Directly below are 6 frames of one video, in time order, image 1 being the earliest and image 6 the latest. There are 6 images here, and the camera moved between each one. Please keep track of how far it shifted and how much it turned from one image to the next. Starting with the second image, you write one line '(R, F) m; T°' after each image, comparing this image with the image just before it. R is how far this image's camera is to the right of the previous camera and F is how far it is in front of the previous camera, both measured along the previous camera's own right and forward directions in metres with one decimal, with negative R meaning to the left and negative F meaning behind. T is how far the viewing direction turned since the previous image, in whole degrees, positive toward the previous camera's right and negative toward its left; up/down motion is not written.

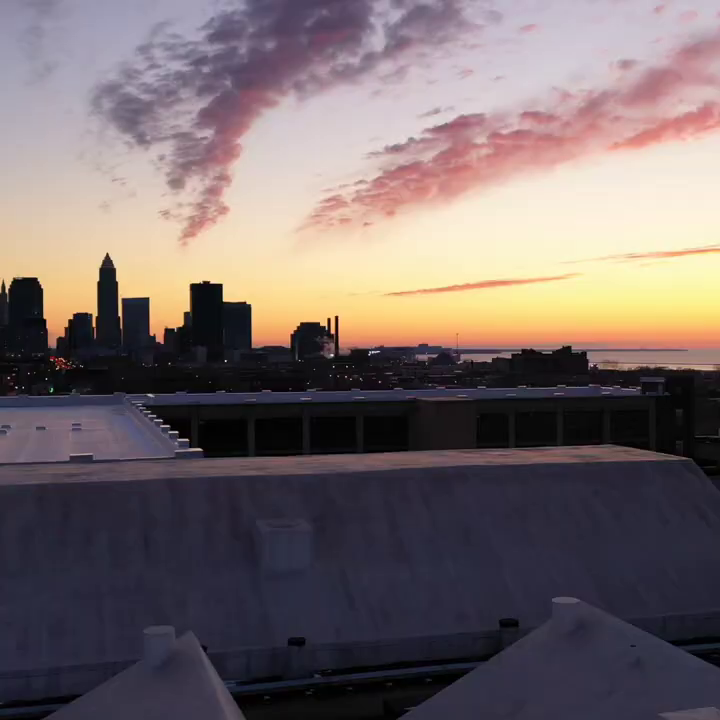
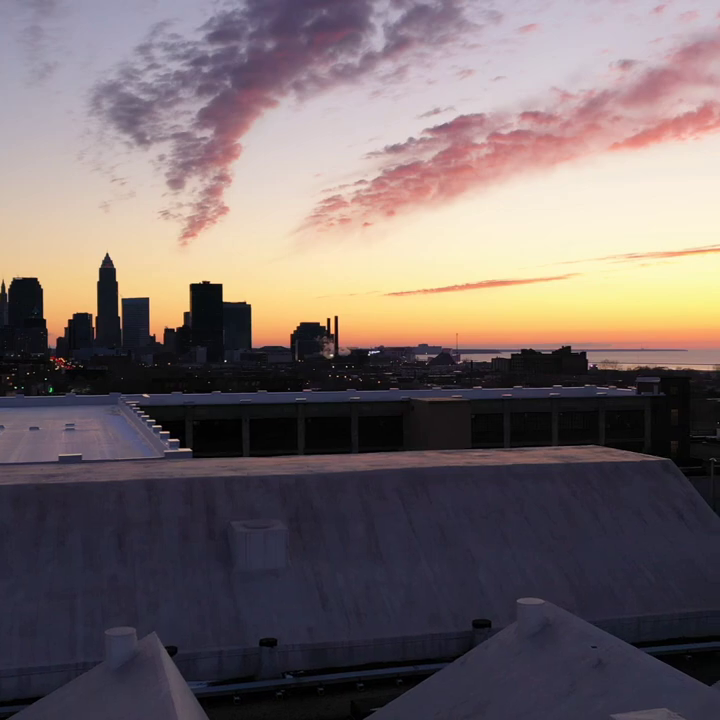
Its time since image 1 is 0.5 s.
(+0.6, 0.0) m; 0°
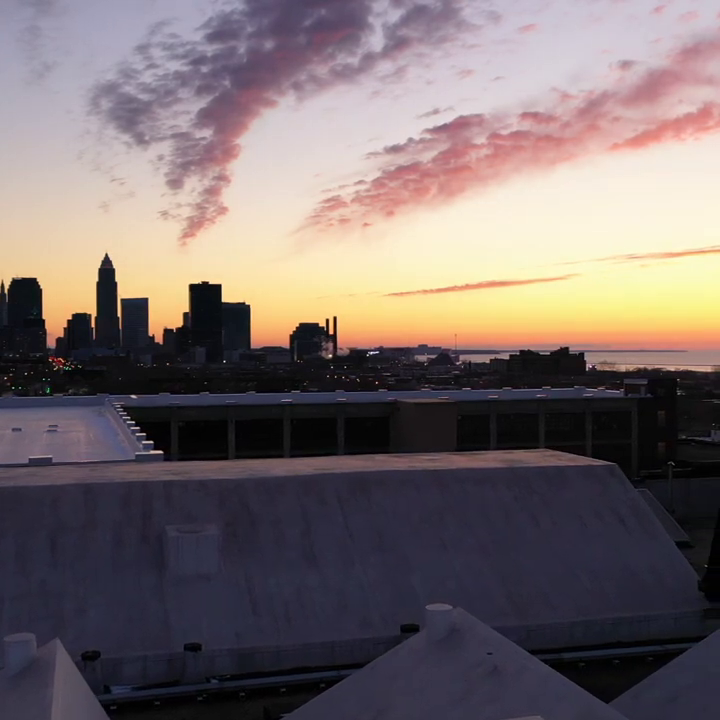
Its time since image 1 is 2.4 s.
(+1.7, -0.1) m; 0°
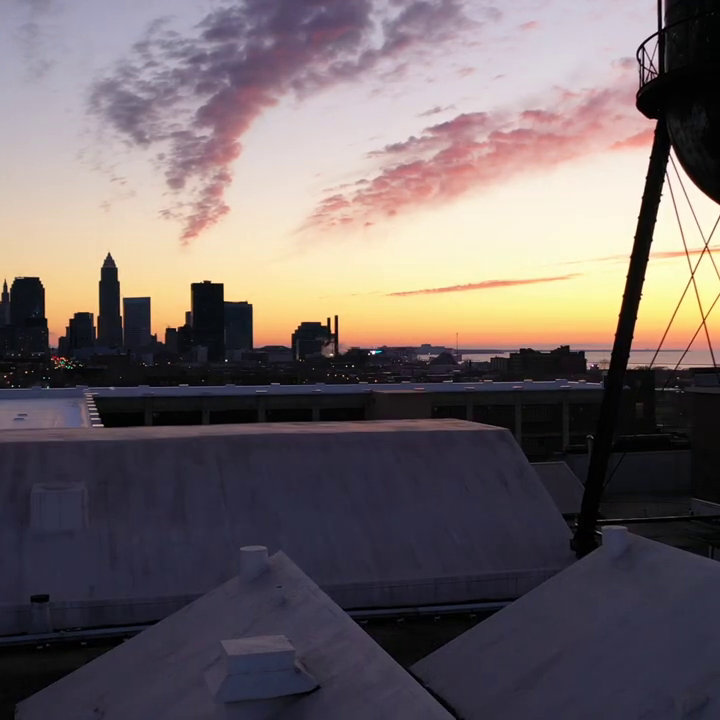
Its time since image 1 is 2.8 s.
(+1.6, +4.8) m; 0°
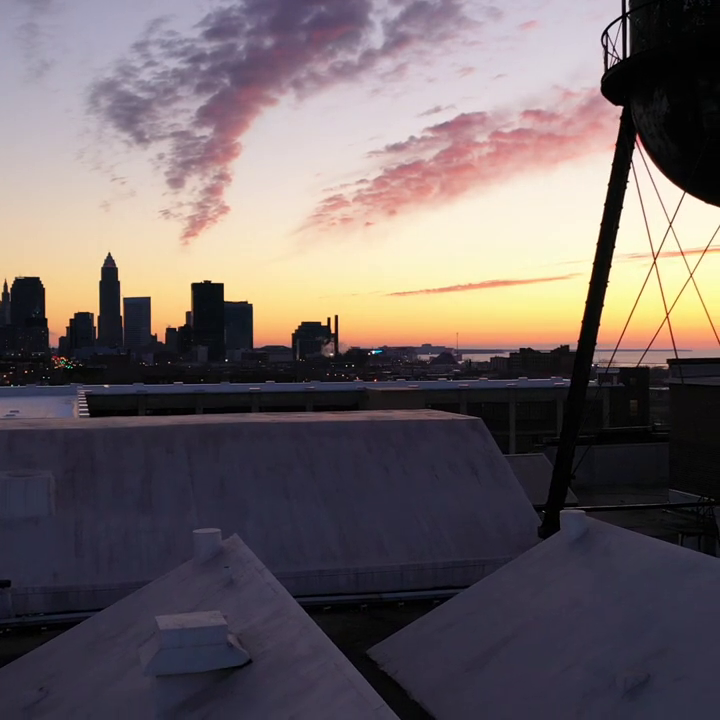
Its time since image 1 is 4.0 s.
(+0.7, 0.0) m; 0°
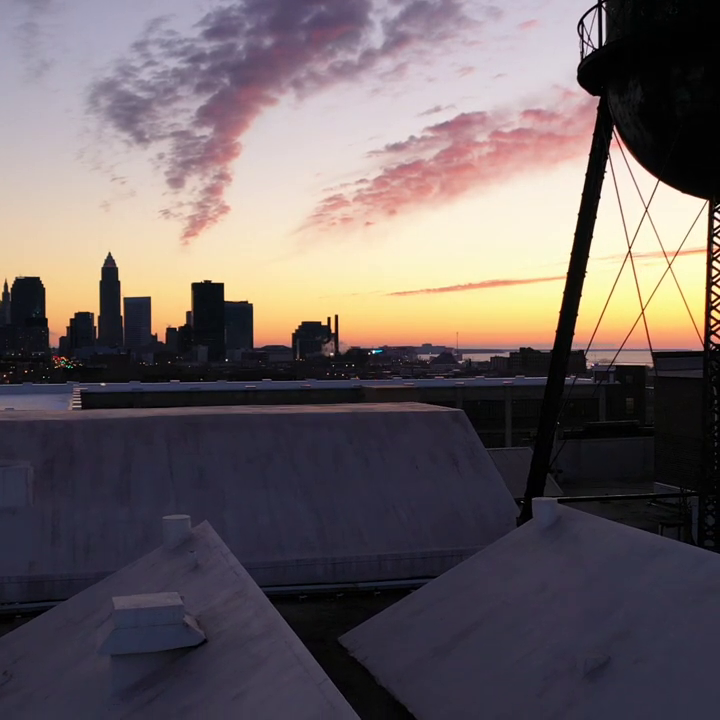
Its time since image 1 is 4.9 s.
(+0.4, 0.0) m; 0°
